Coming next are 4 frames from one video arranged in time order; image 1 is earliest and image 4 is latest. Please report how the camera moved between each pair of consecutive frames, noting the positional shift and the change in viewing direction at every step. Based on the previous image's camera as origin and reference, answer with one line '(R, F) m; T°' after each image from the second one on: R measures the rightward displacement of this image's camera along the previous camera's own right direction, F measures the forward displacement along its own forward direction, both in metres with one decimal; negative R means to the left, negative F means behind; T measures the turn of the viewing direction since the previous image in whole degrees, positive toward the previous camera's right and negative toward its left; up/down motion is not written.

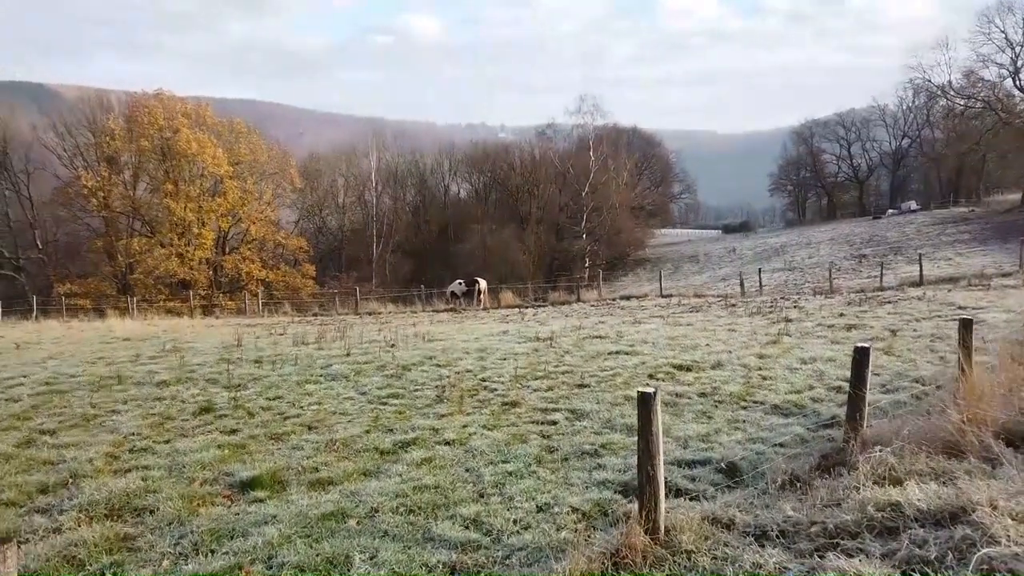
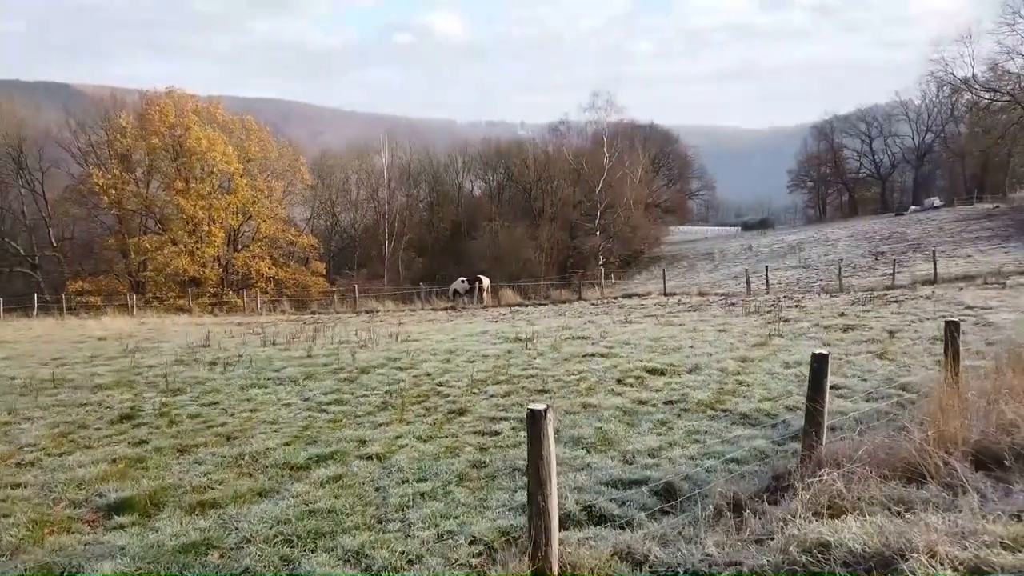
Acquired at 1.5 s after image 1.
(+0.9, +0.5) m; -2°
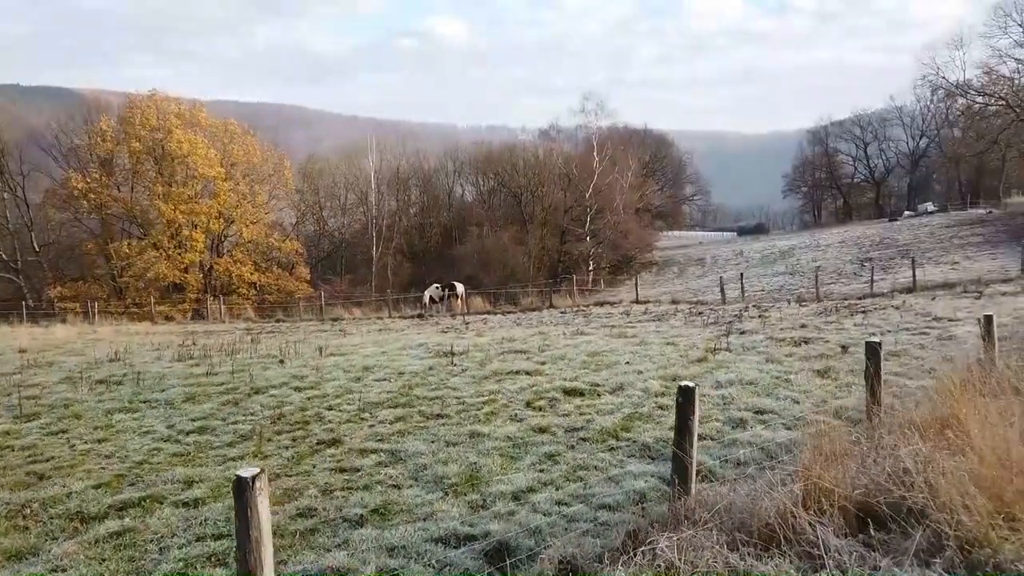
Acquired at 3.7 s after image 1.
(+1.4, +0.7) m; 0°
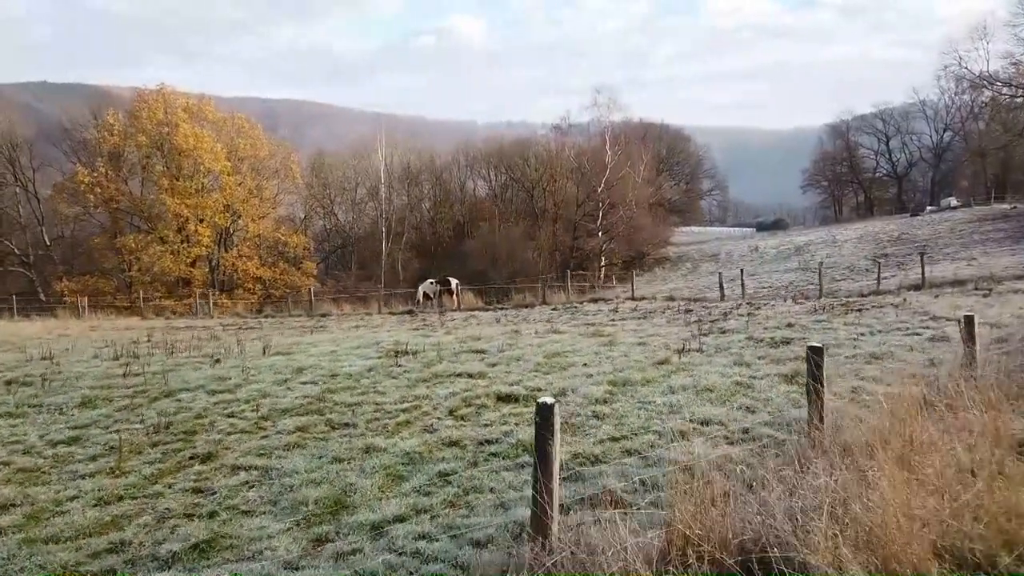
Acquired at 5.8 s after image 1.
(+1.2, +0.8) m; -2°
